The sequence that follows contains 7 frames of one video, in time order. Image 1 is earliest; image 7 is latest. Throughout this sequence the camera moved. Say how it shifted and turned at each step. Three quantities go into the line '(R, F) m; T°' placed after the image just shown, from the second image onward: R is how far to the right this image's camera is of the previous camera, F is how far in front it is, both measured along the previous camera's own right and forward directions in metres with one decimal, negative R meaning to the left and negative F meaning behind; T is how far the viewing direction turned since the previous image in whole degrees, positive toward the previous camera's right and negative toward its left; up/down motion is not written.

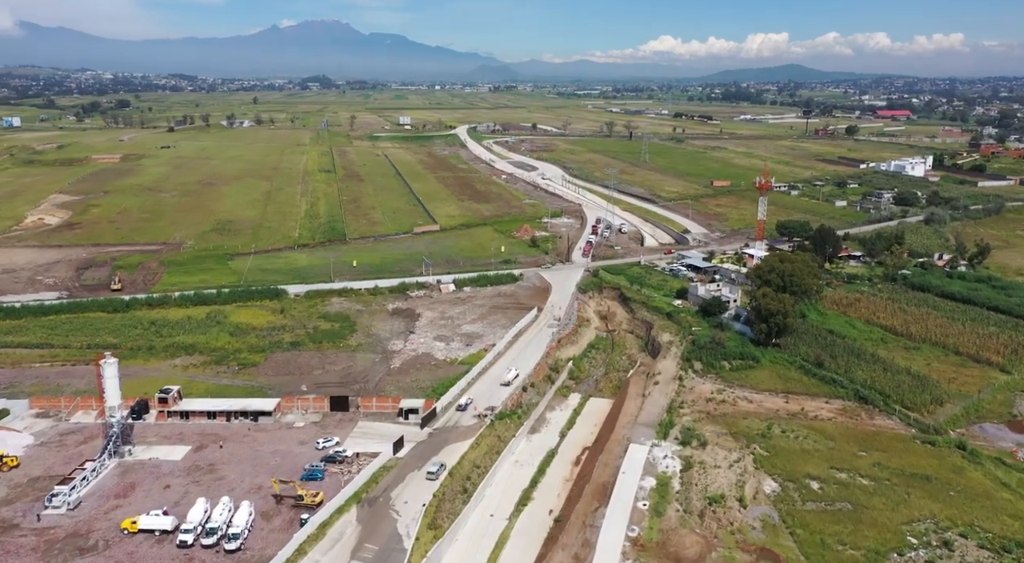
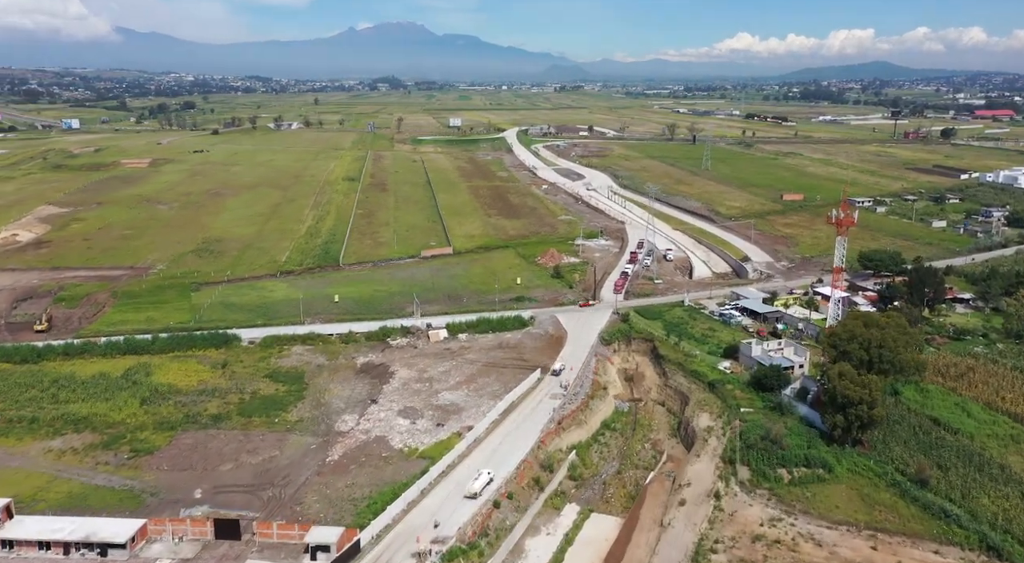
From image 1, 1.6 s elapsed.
(+2.5, +7.0) m; -5°
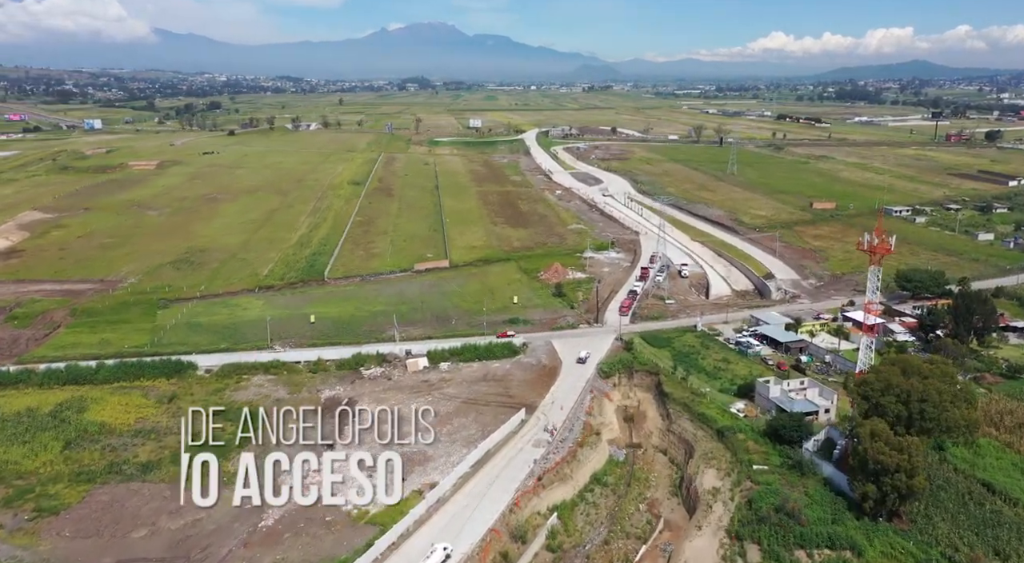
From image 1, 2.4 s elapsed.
(+1.5, +3.2) m; -2°
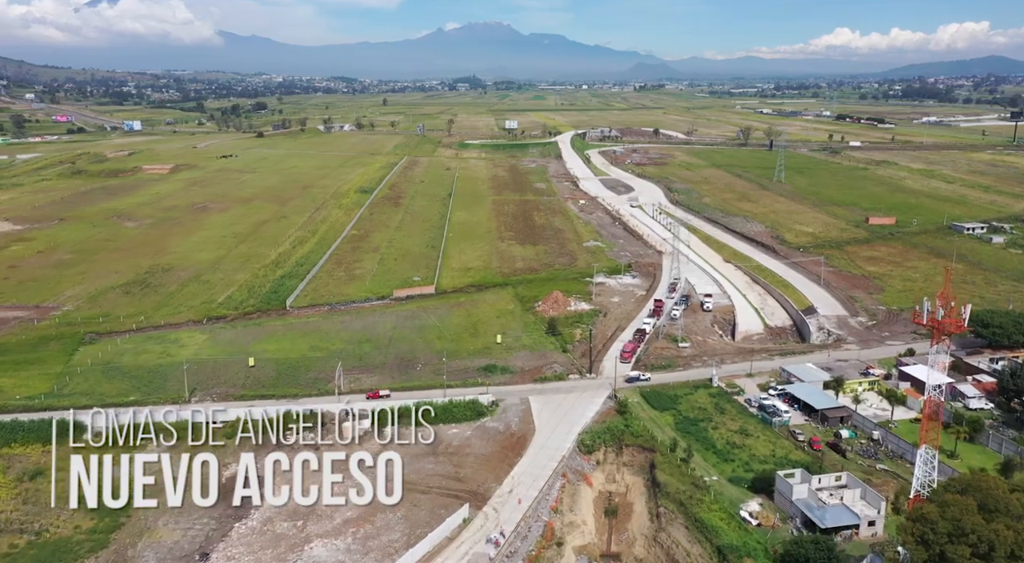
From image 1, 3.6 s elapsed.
(+2.7, +5.2) m; -4°
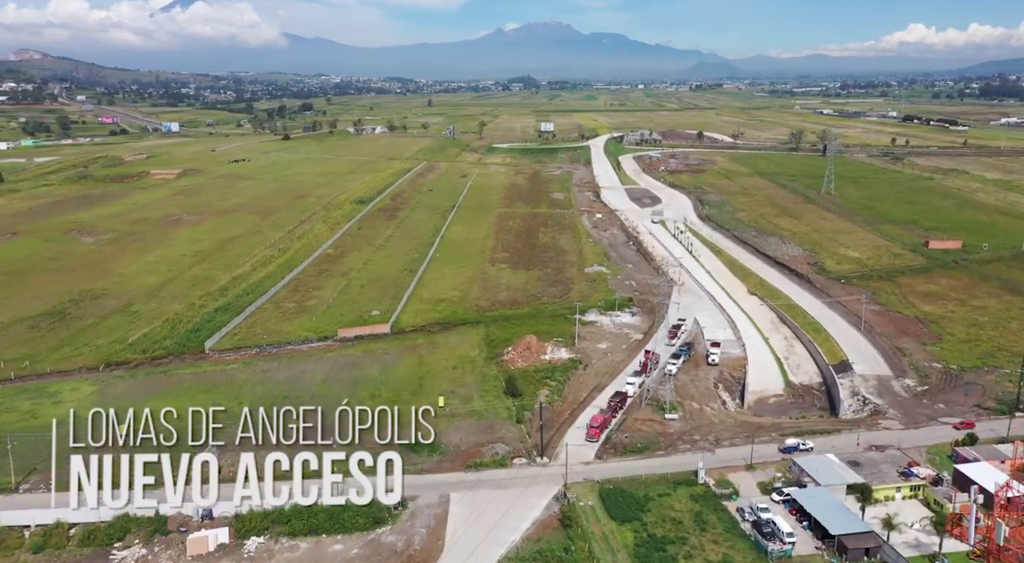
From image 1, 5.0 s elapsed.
(+3.5, +5.6) m; -4°
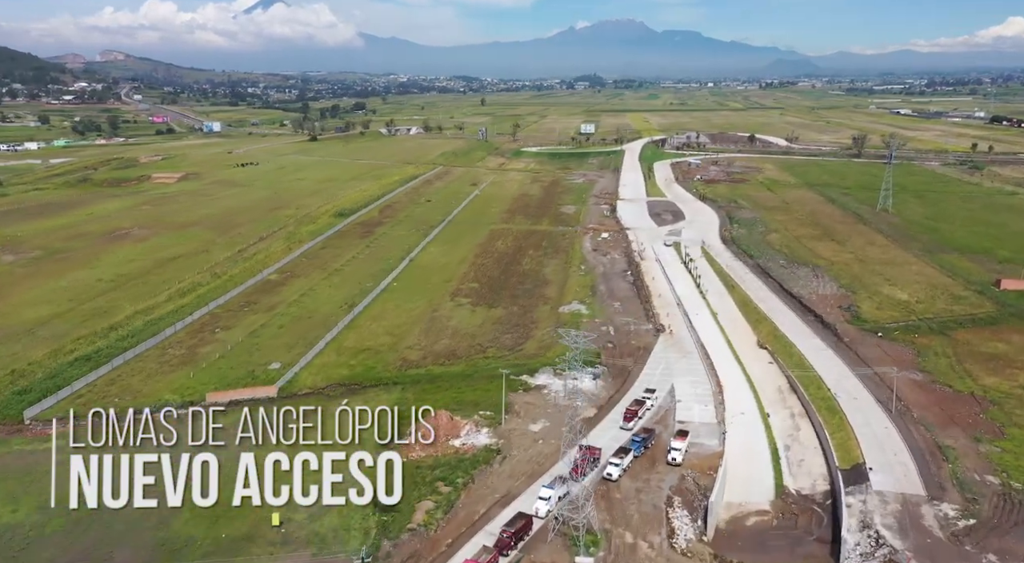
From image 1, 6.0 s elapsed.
(+4.8, +6.5) m; -5°
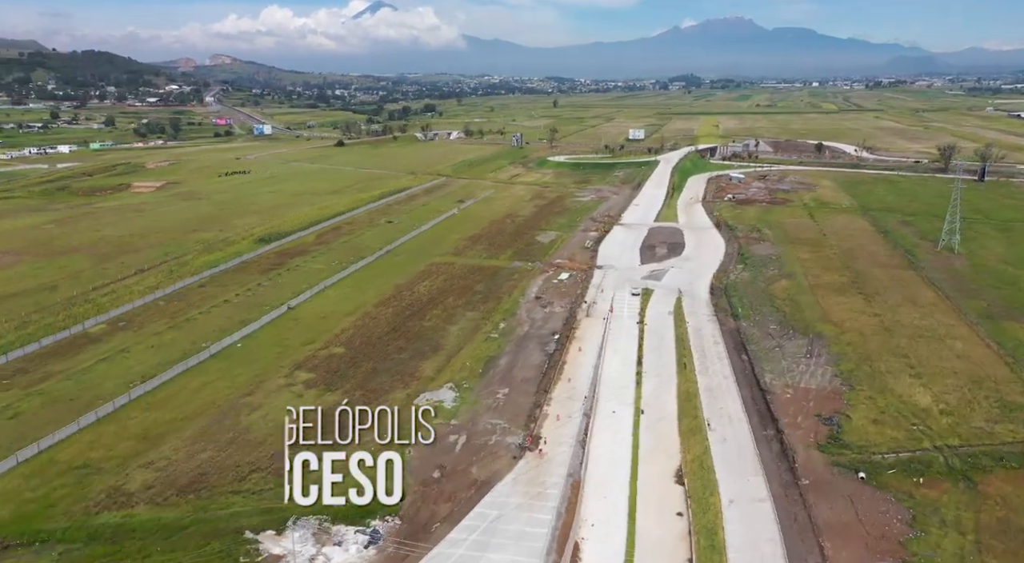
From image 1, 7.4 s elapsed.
(+8.3, +9.2) m; -7°
